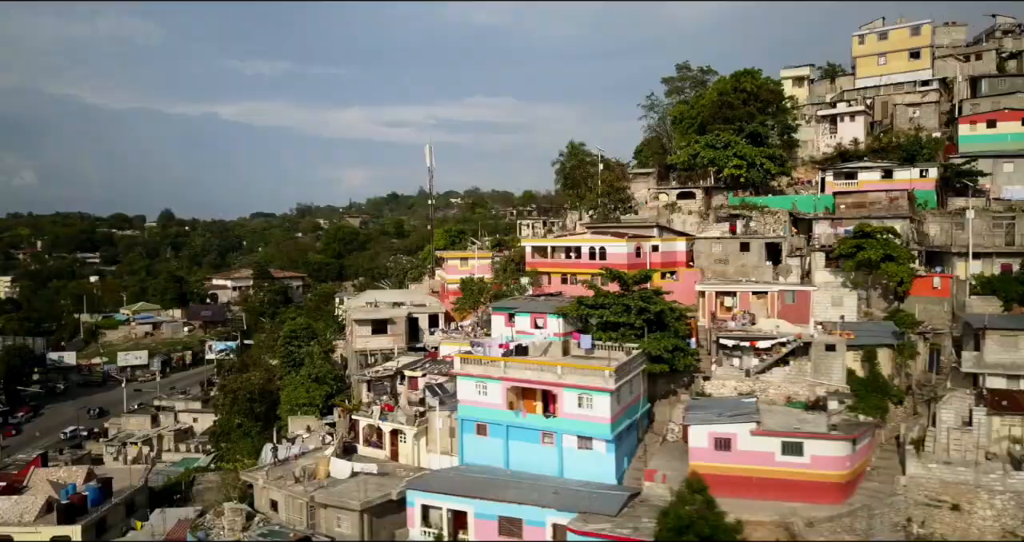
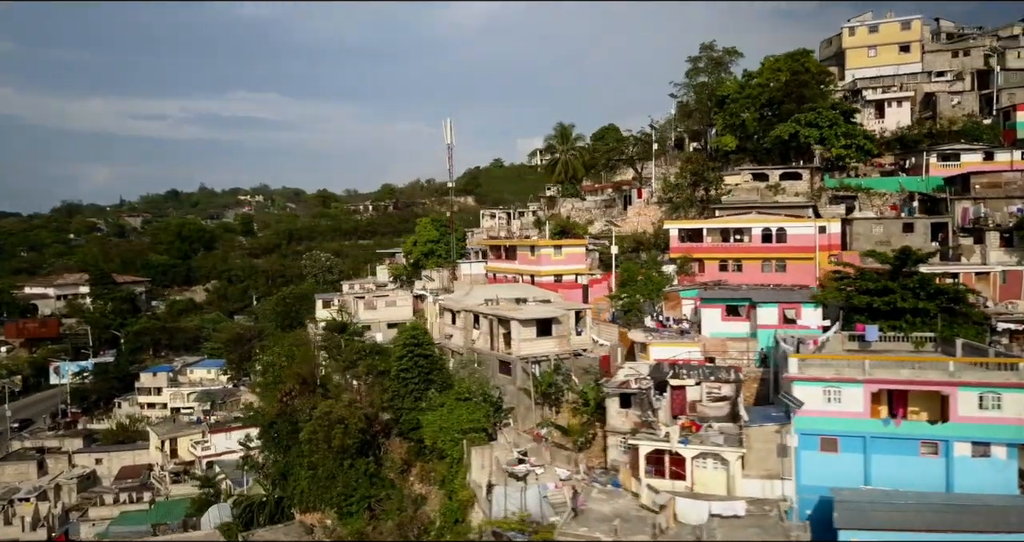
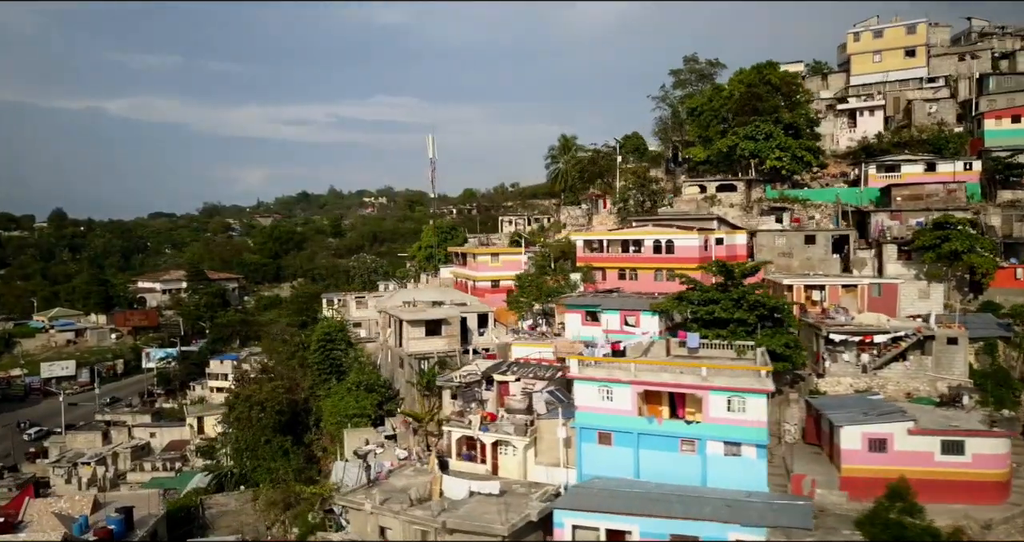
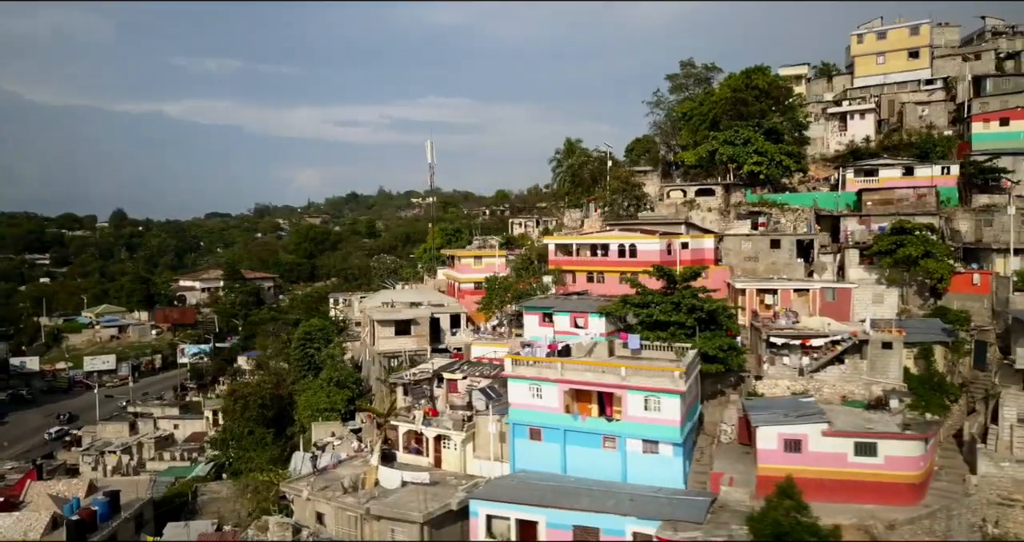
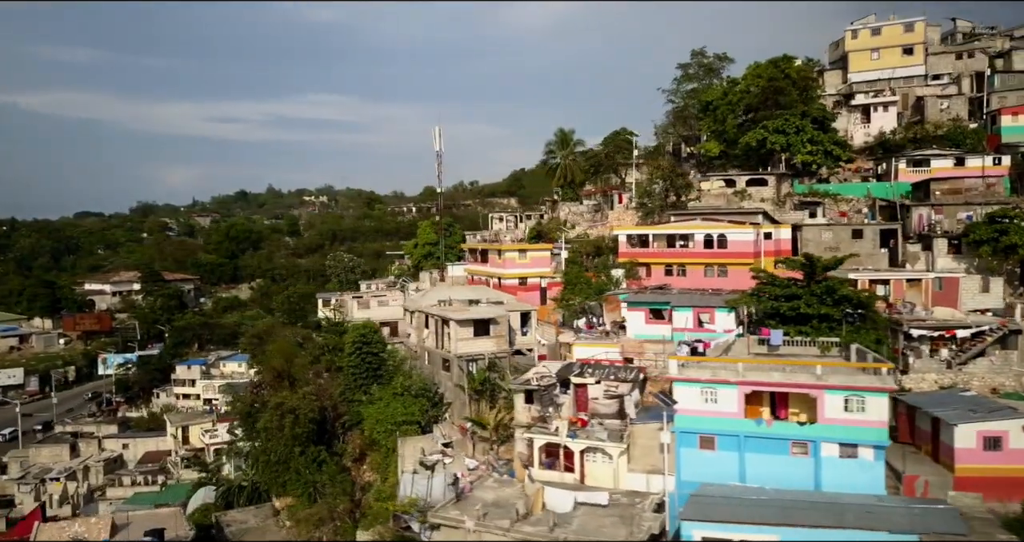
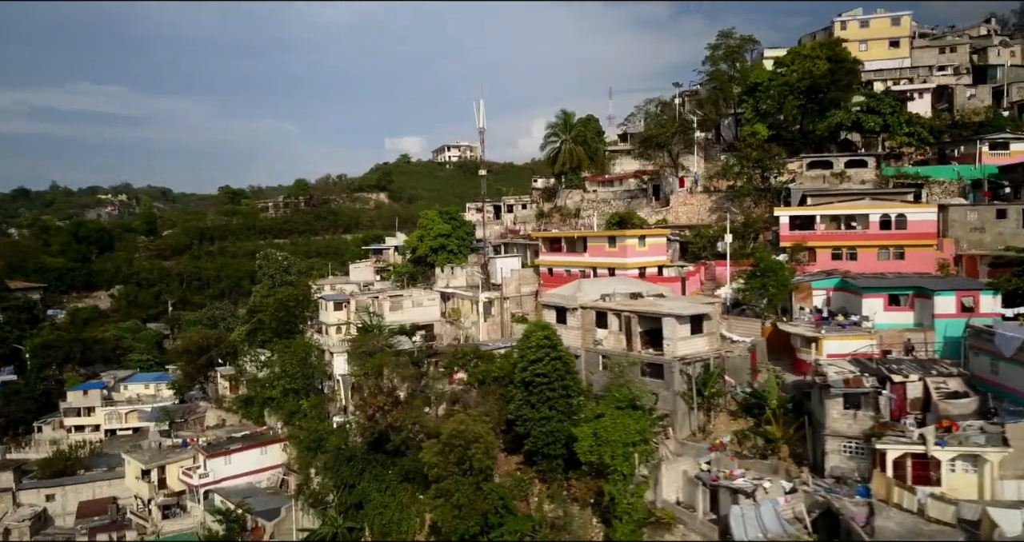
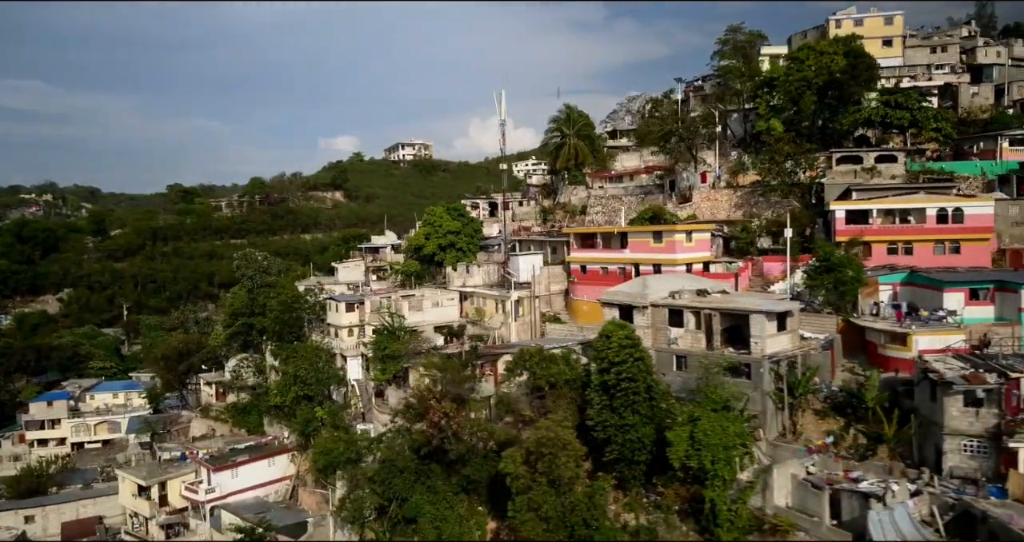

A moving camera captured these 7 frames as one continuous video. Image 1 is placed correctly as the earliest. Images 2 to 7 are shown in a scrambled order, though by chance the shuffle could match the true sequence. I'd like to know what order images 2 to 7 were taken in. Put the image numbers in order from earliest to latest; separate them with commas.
4, 3, 5, 2, 6, 7
